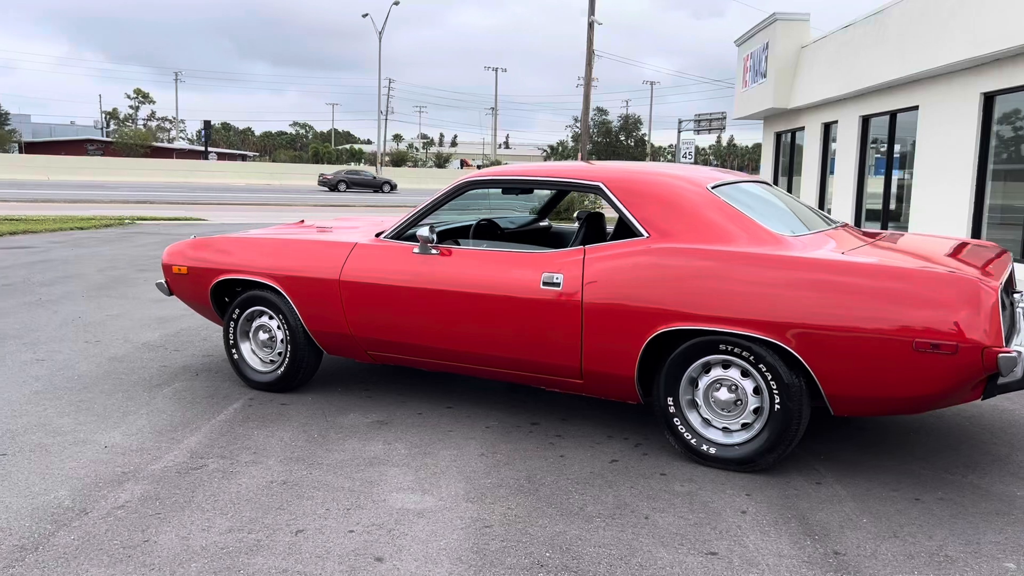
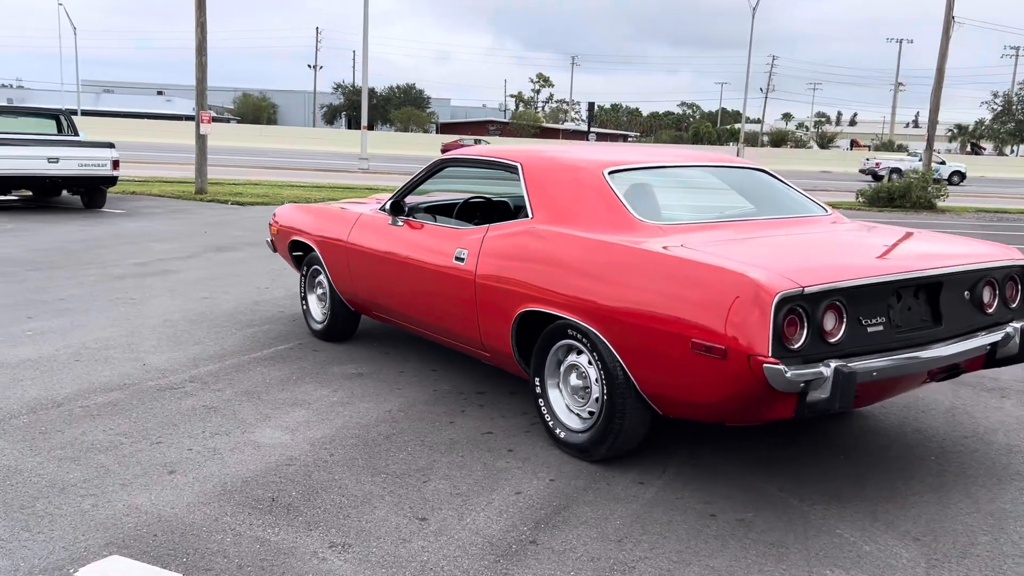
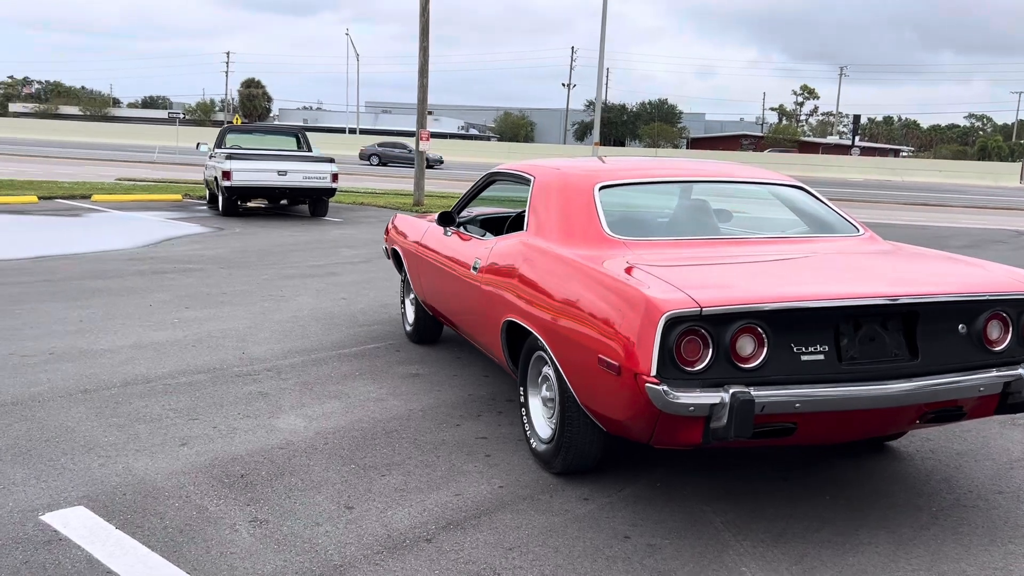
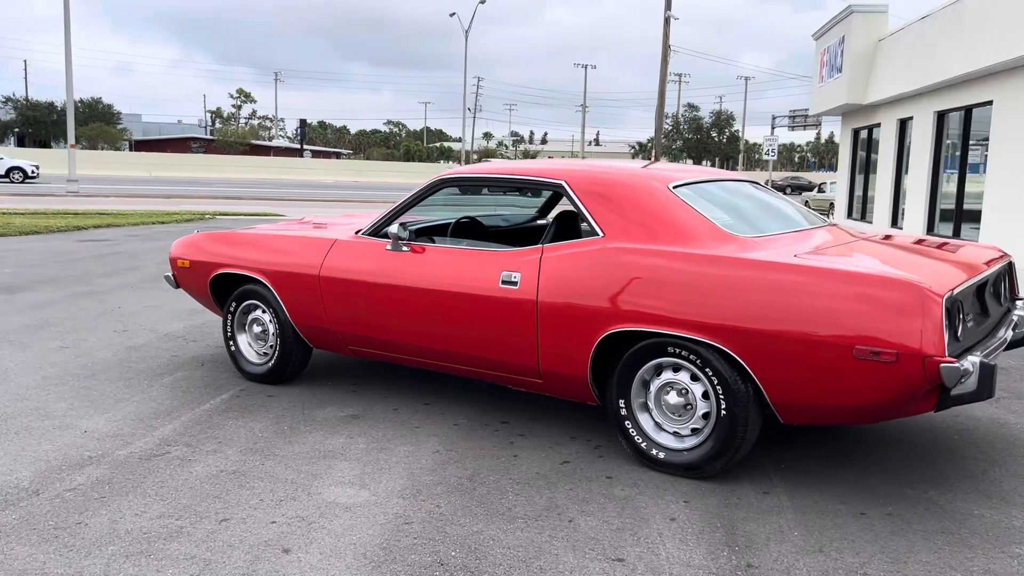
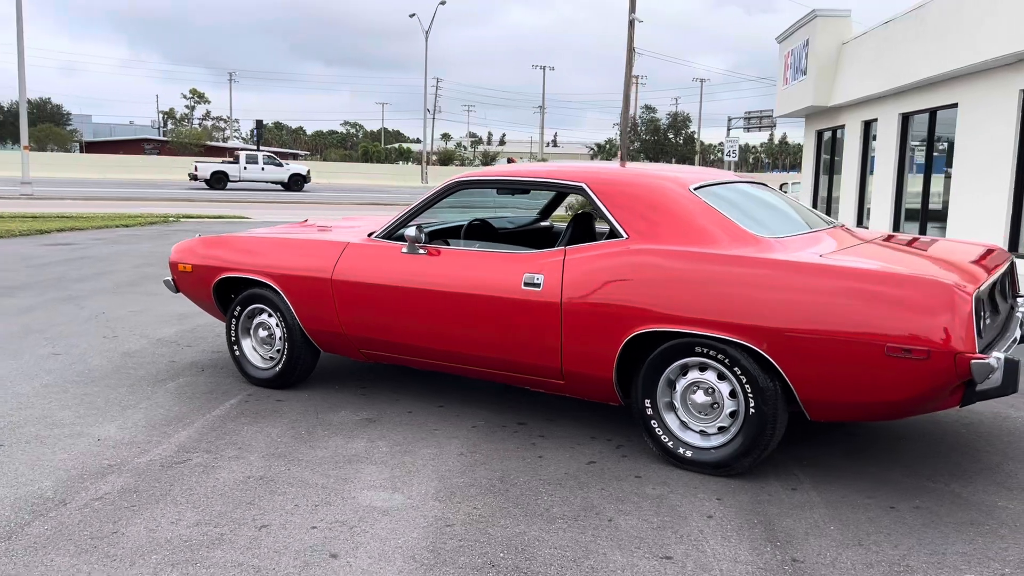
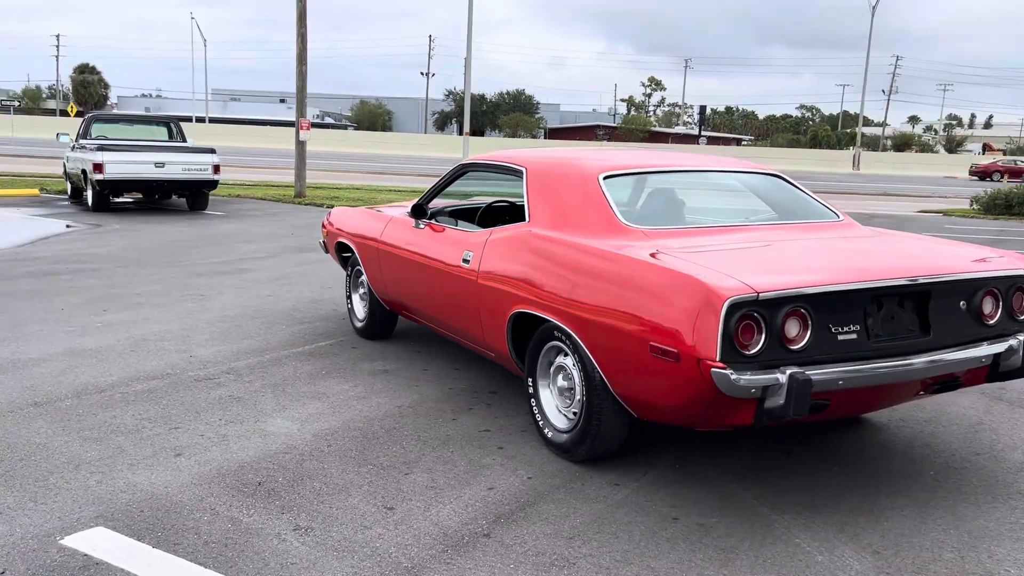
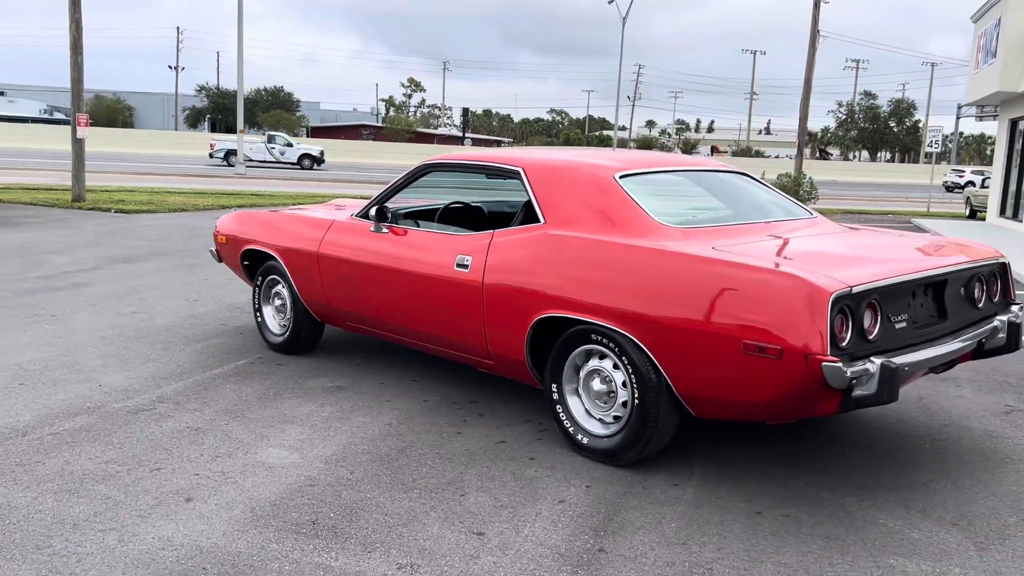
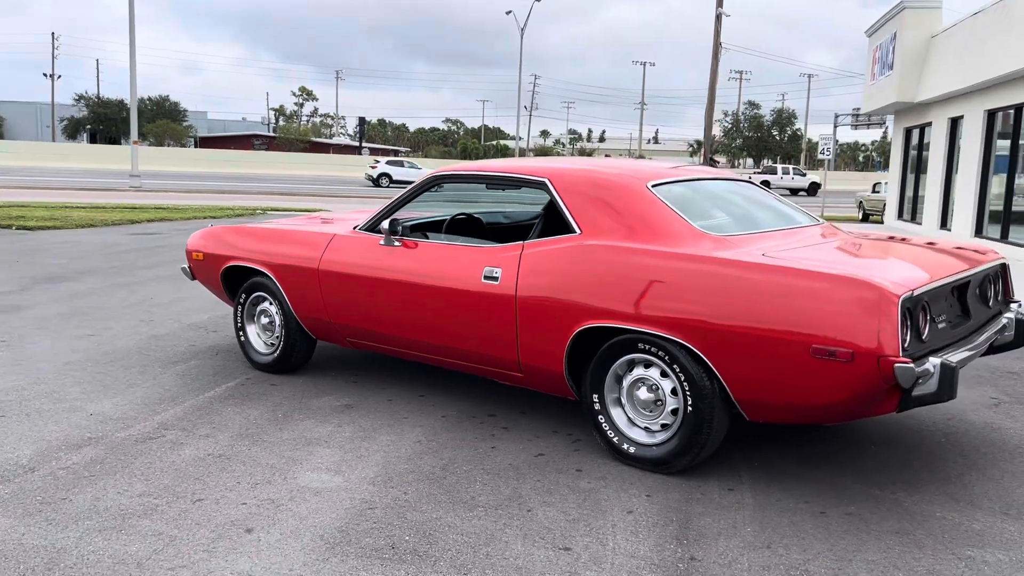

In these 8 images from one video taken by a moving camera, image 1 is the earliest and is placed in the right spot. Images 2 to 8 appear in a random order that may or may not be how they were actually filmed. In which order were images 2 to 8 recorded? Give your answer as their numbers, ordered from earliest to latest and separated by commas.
5, 4, 8, 7, 2, 6, 3
